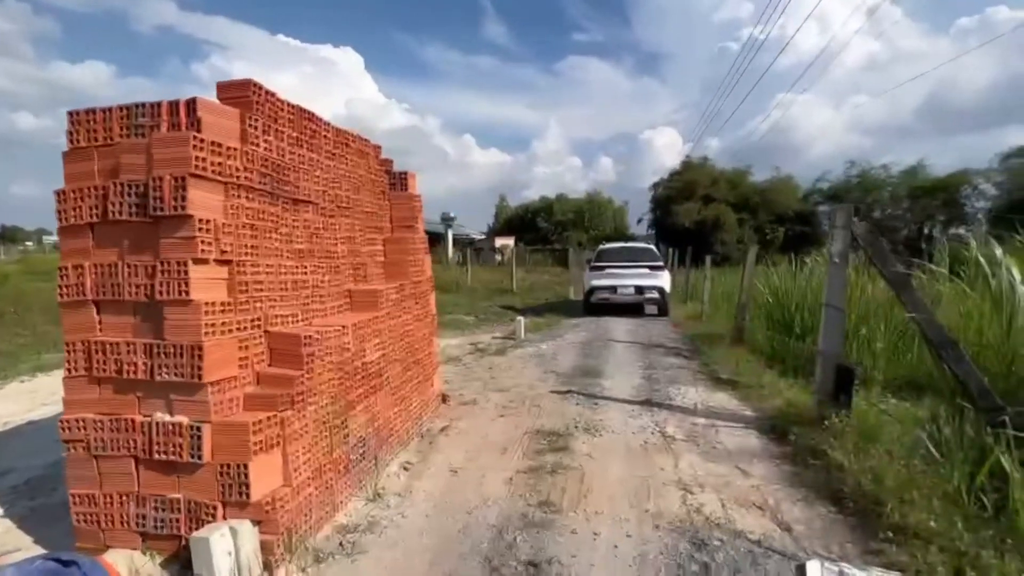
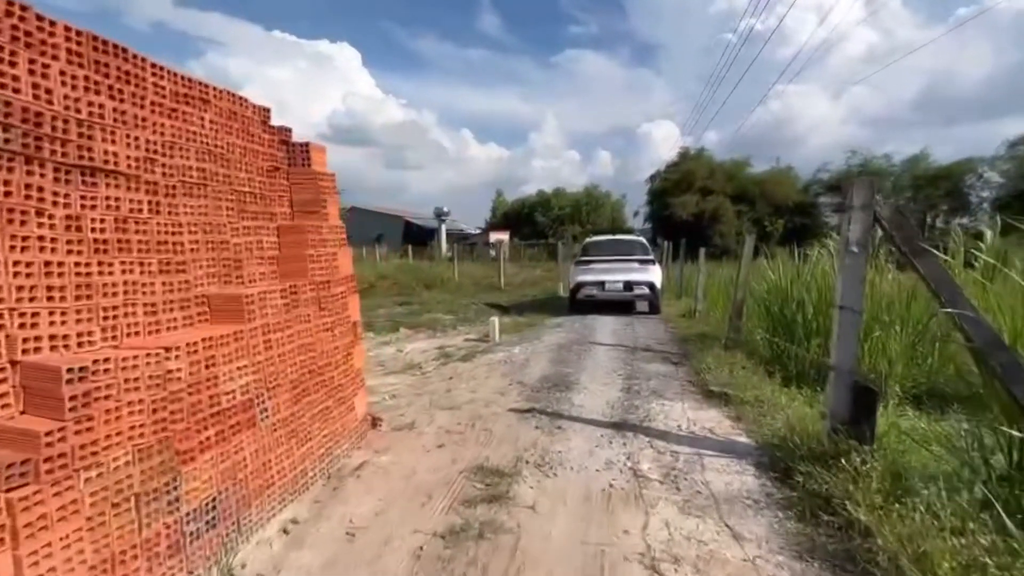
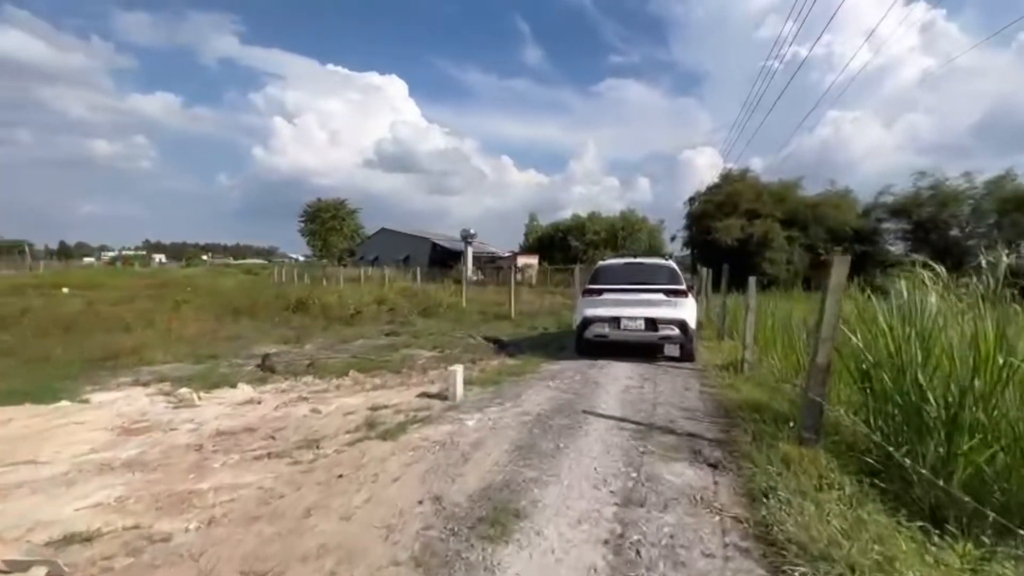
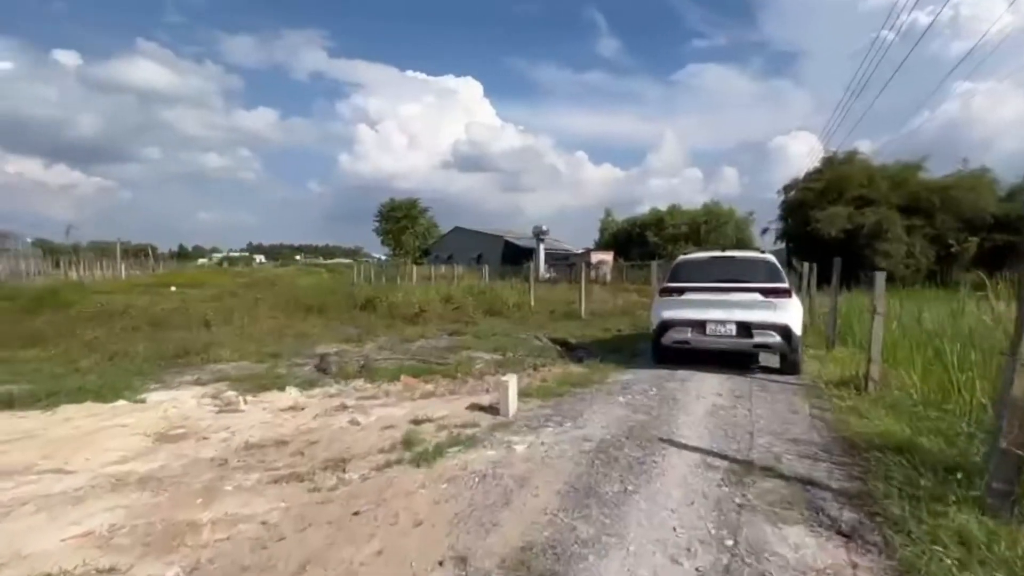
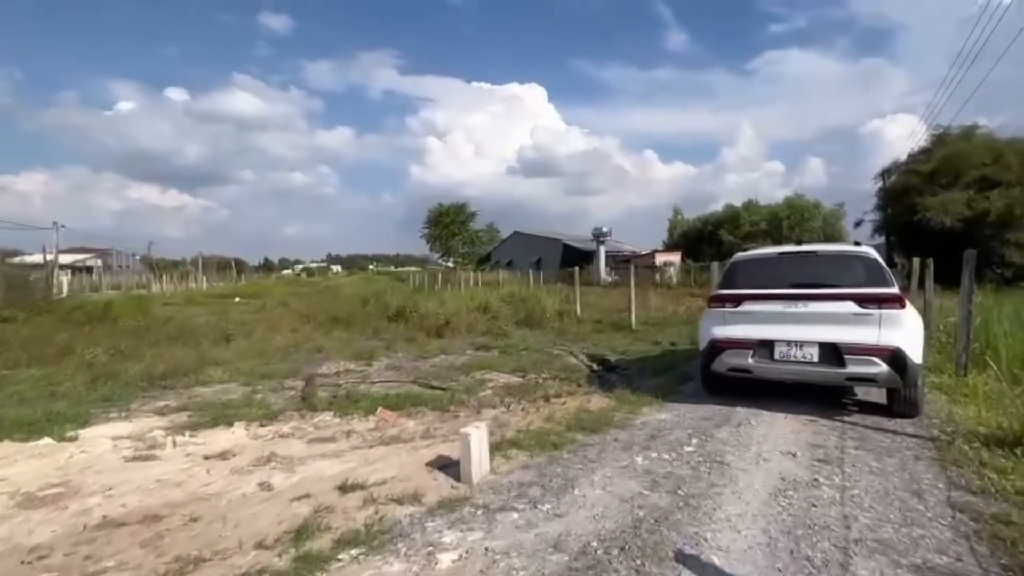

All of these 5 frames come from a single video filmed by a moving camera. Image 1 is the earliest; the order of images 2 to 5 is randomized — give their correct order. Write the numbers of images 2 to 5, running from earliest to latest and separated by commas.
2, 3, 4, 5
